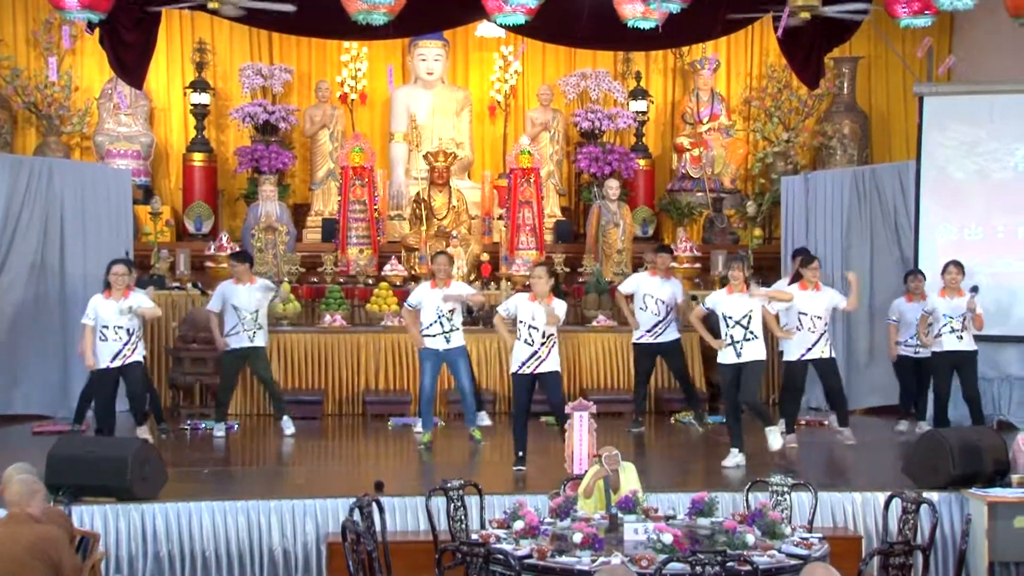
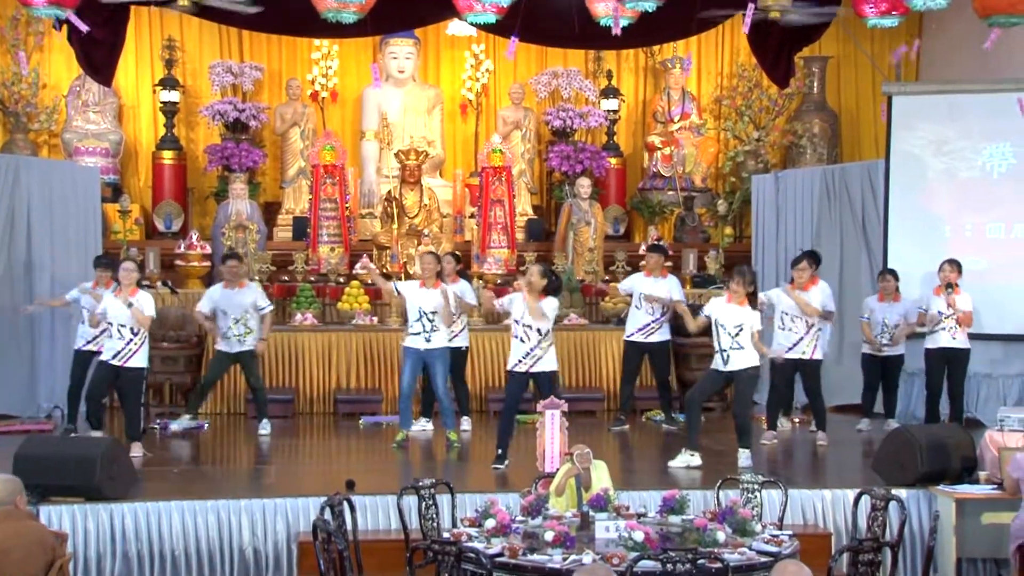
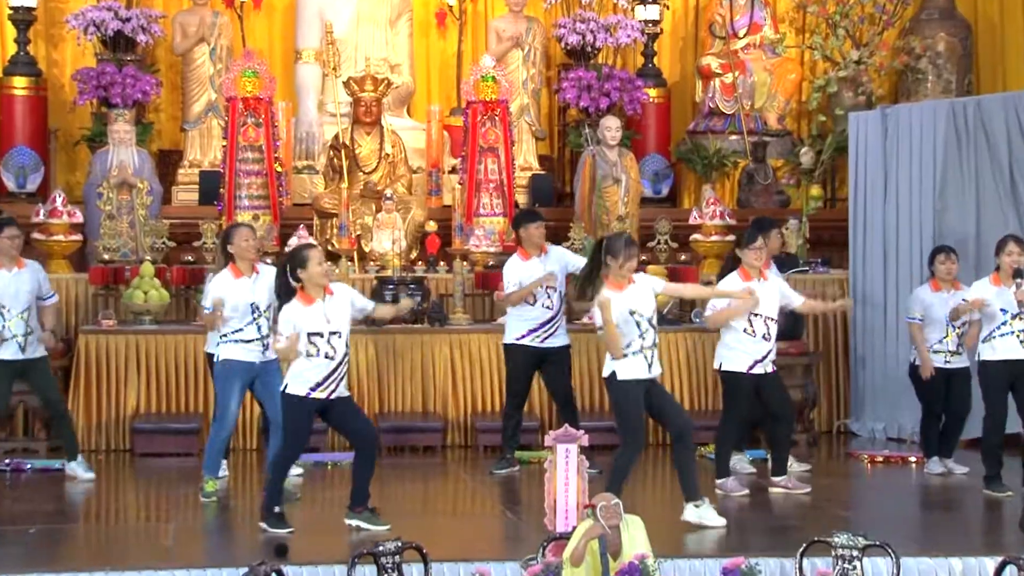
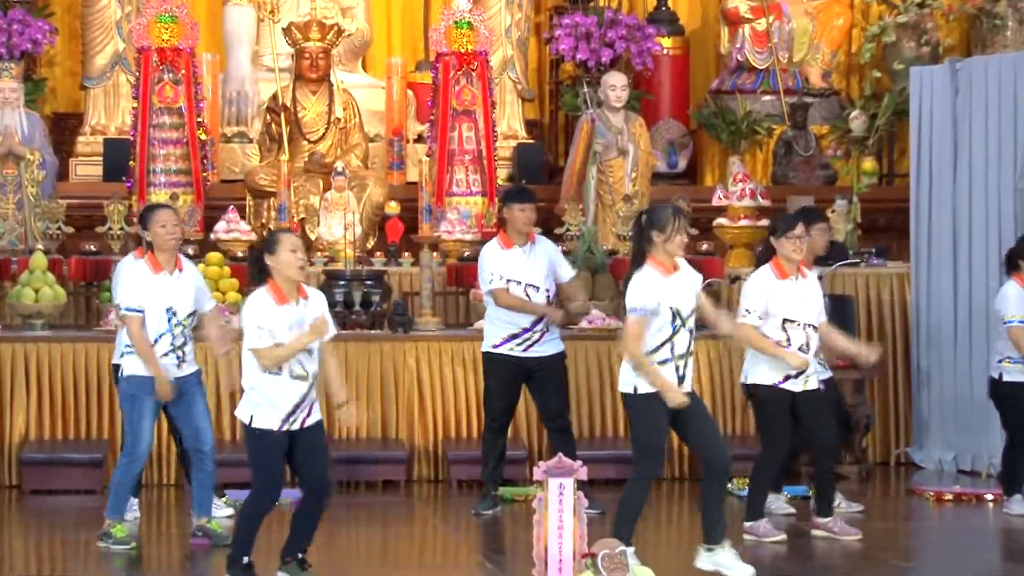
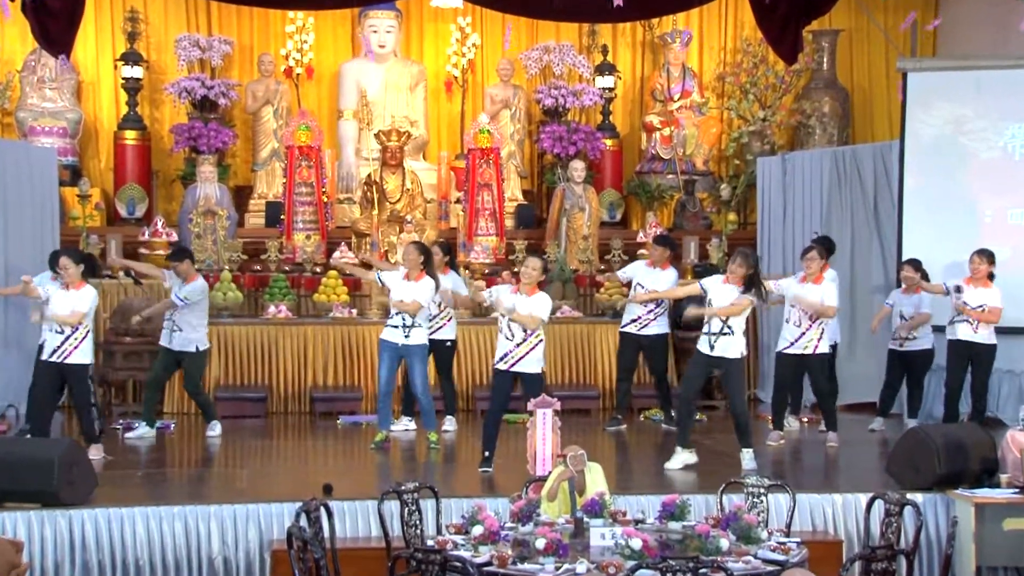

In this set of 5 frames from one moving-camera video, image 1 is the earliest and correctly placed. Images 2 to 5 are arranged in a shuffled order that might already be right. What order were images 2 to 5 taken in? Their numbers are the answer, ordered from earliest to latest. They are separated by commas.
2, 5, 3, 4
